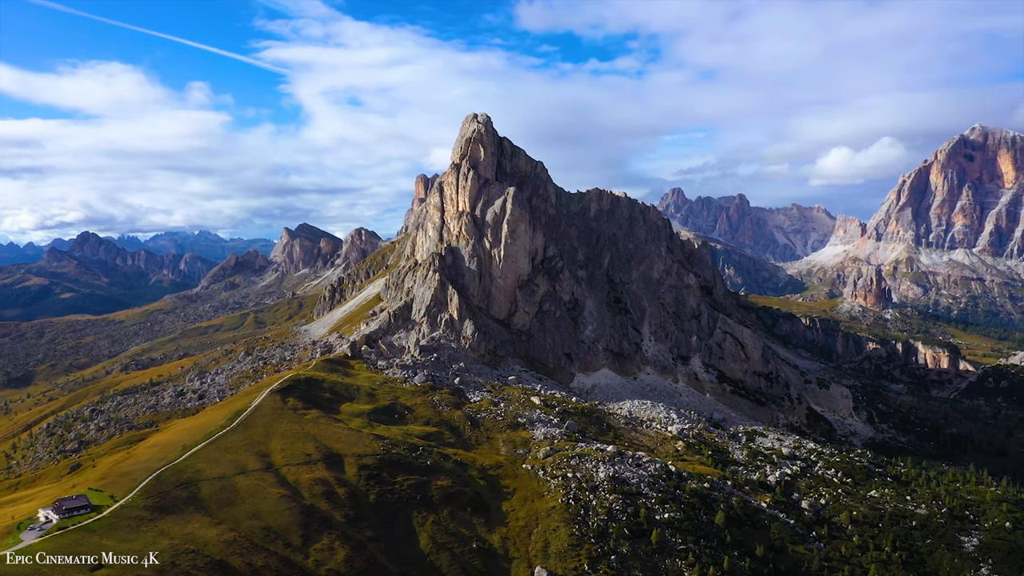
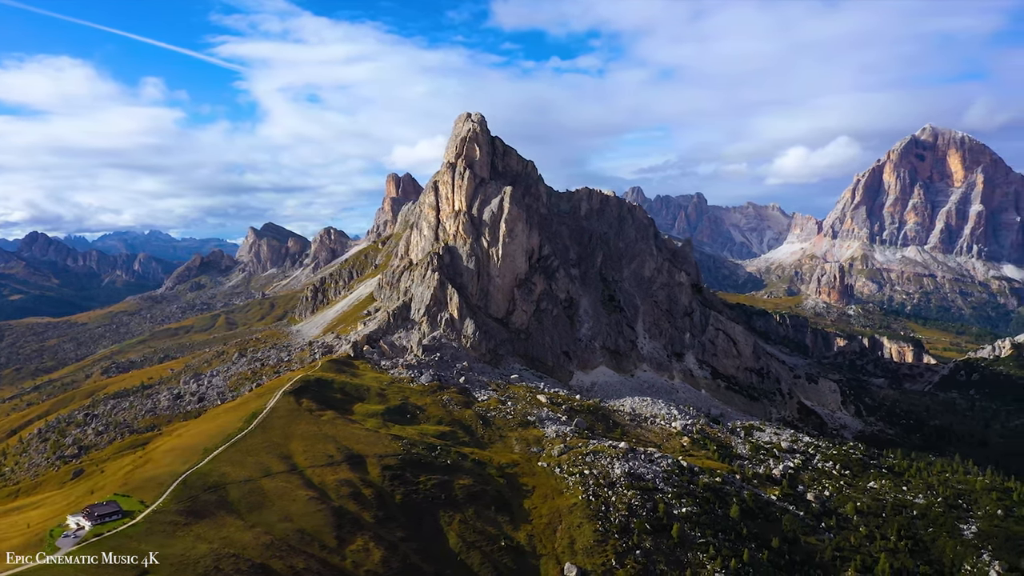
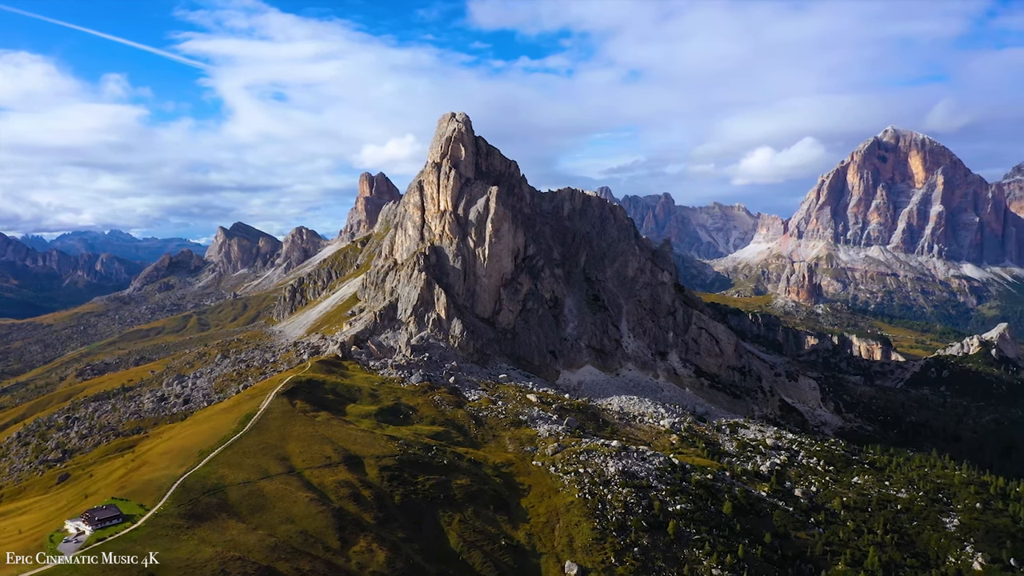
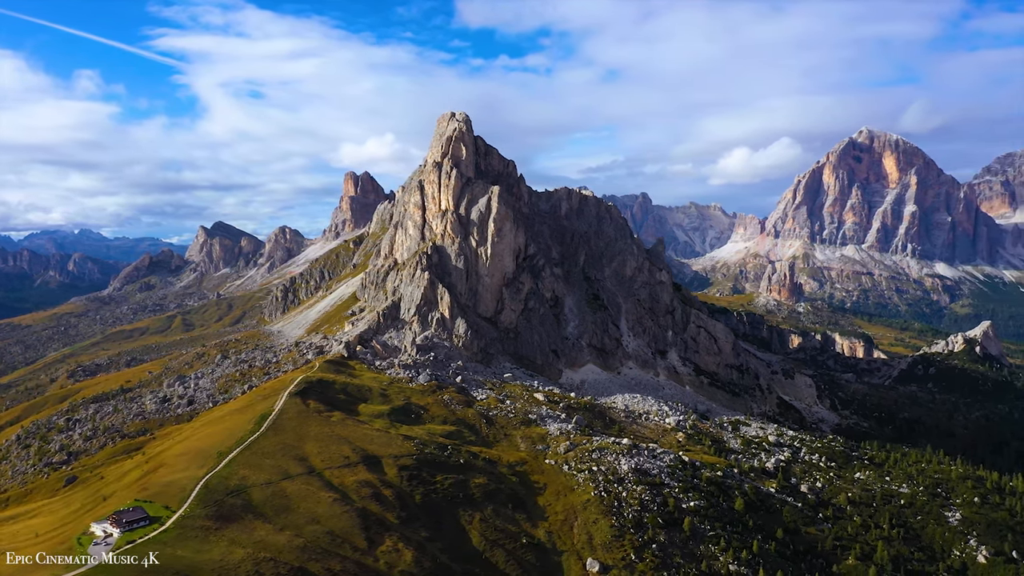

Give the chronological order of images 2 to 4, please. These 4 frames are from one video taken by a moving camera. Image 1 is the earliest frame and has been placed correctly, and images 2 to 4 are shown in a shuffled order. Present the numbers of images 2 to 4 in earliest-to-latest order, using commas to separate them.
2, 3, 4
